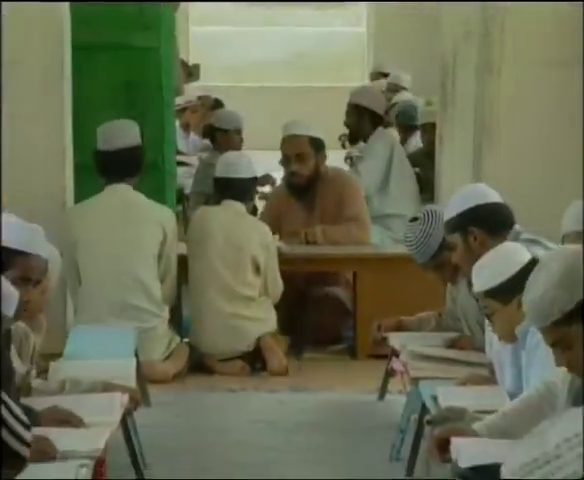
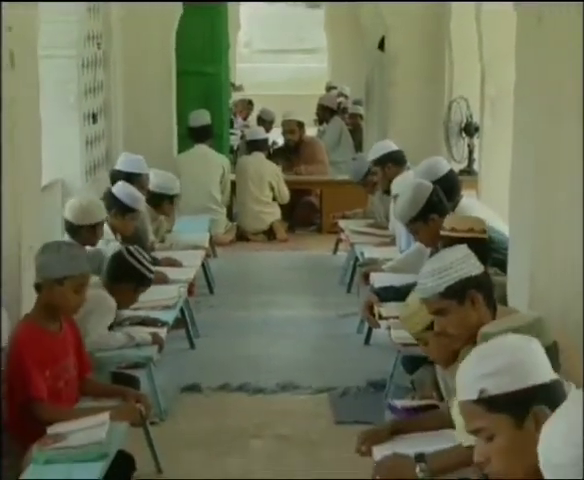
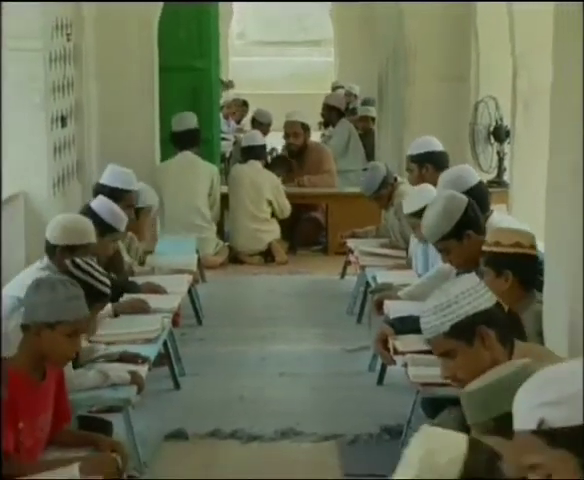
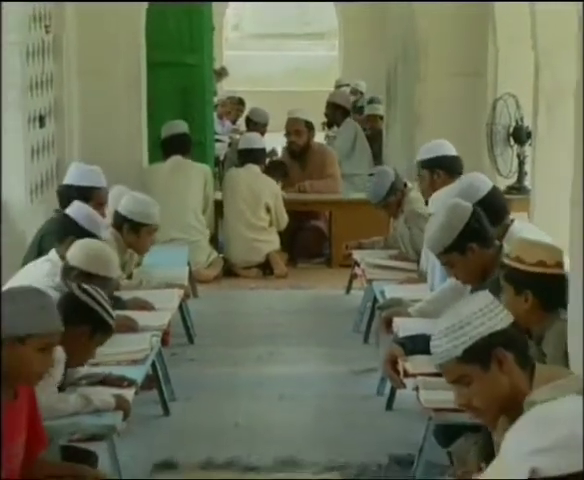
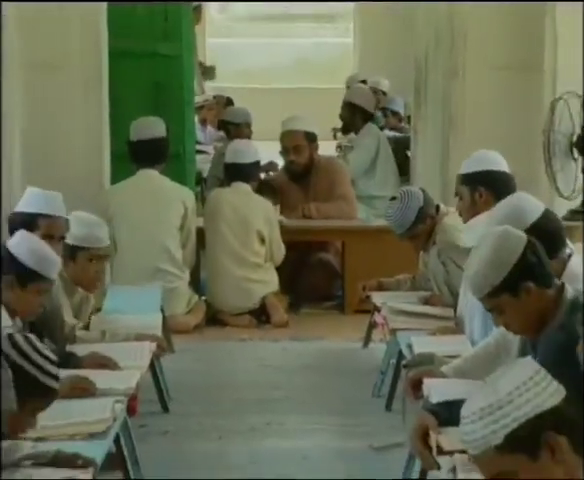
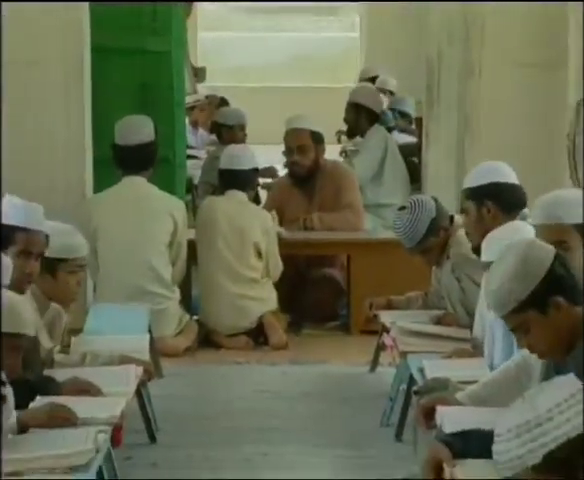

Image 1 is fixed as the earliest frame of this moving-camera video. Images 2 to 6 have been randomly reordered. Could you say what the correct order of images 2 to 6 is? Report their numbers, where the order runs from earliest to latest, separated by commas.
6, 5, 4, 3, 2
